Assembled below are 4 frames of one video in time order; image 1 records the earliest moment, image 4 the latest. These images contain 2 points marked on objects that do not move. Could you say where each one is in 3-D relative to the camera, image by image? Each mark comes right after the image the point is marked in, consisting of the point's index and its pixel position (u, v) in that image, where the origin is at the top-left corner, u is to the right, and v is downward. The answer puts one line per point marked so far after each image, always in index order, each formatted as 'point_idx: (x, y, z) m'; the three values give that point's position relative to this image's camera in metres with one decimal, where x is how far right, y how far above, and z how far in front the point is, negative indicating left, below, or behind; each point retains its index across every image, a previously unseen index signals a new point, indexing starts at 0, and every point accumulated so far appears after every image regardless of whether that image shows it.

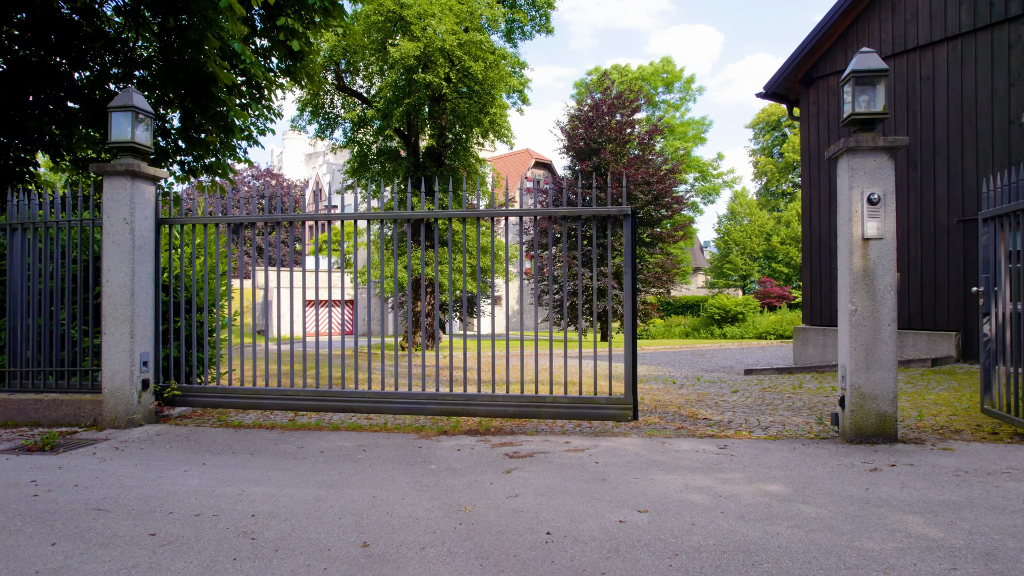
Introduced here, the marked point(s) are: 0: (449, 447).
0: (-0.4, -1.1, +4.4) m
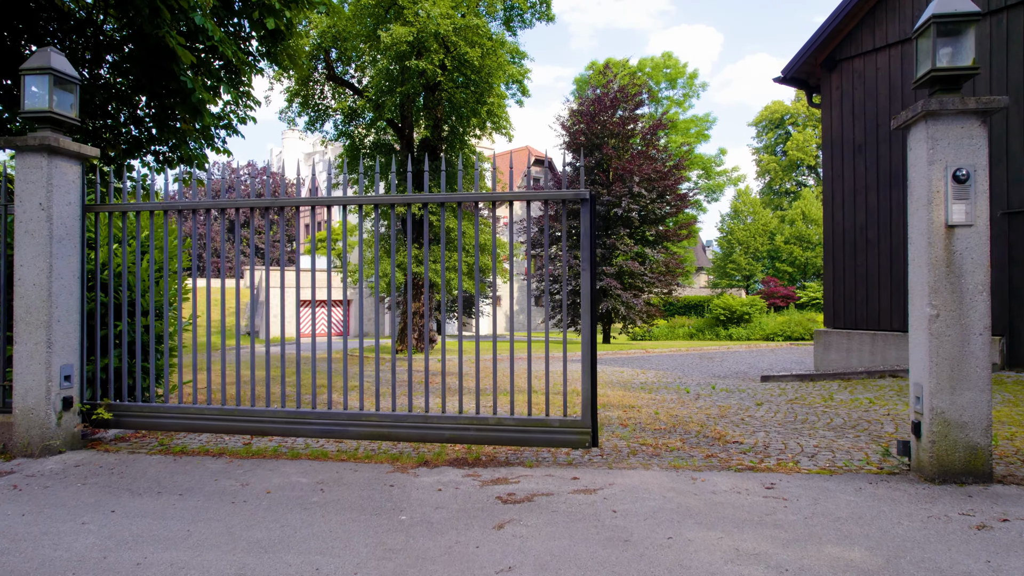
0: (-0.5, -1.1, +3.6) m
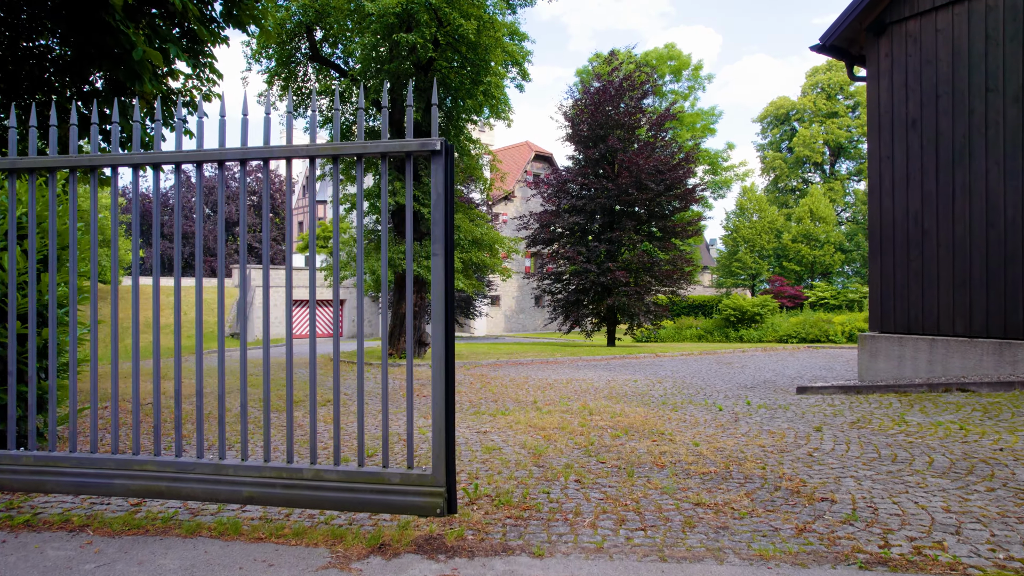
0: (-0.5, -1.1, +2.2) m
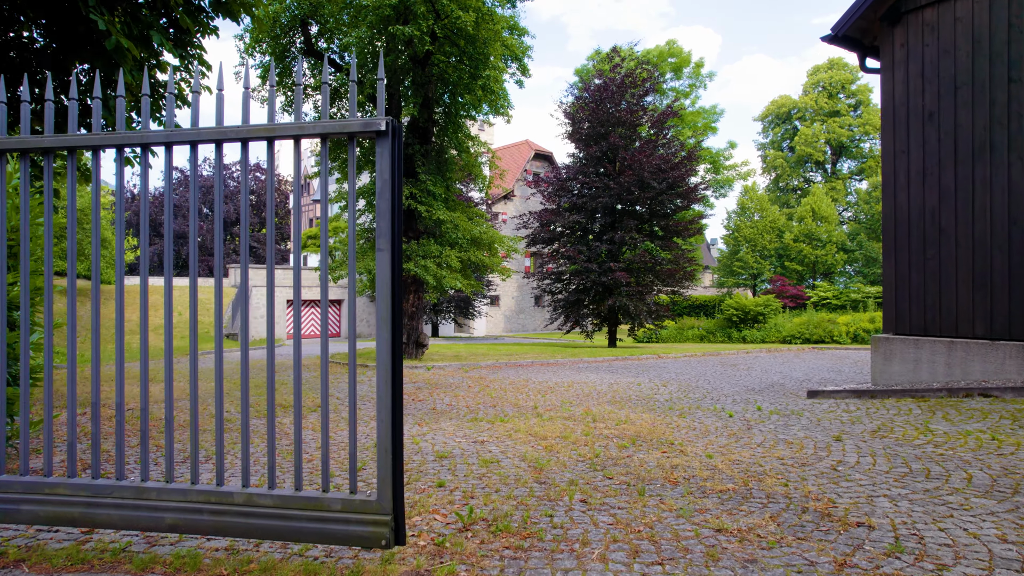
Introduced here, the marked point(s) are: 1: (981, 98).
0: (-0.5, -1.1, +1.8) m
1: (+5.6, +2.2, +7.9) m
